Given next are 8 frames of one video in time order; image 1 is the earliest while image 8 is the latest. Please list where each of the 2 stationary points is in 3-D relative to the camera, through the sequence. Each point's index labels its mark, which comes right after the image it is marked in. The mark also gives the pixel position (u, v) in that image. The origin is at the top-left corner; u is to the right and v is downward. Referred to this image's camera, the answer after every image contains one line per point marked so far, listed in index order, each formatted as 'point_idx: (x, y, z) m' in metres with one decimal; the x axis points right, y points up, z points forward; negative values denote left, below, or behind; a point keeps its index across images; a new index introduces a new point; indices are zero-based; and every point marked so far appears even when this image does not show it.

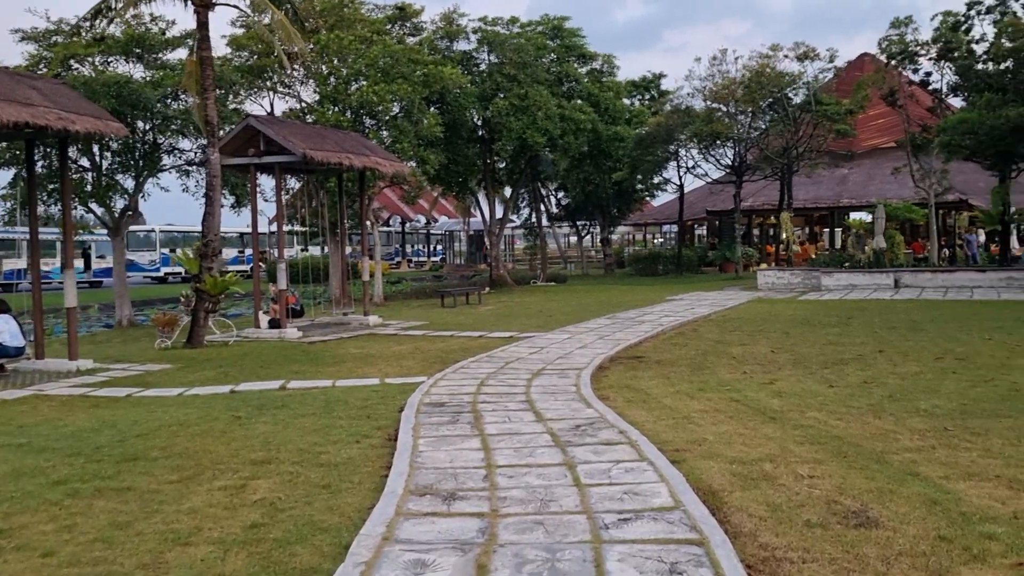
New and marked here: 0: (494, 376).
0: (-0.2, -0.9, +9.1) m
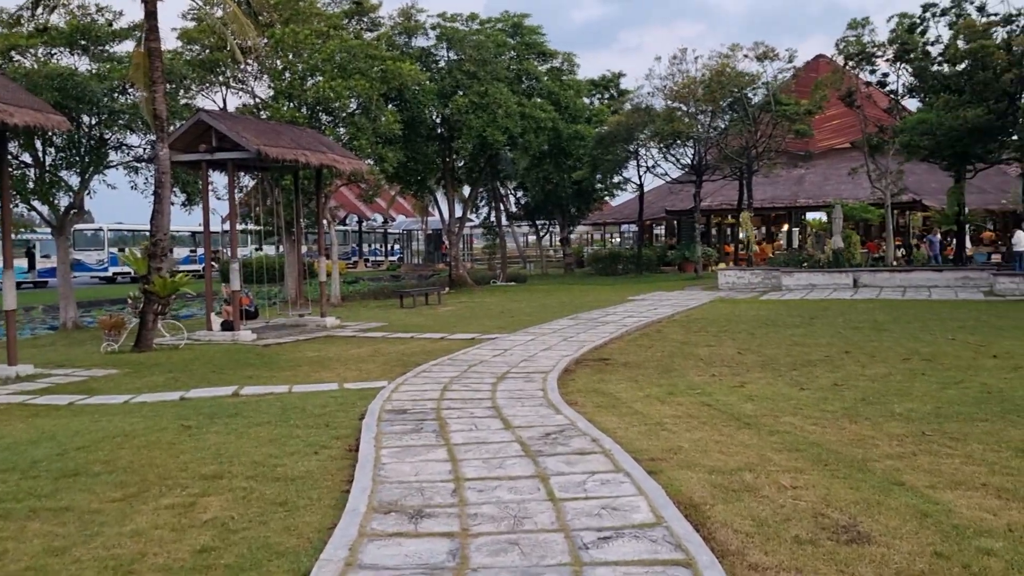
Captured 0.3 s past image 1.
0: (-0.5, -0.9, +8.8) m
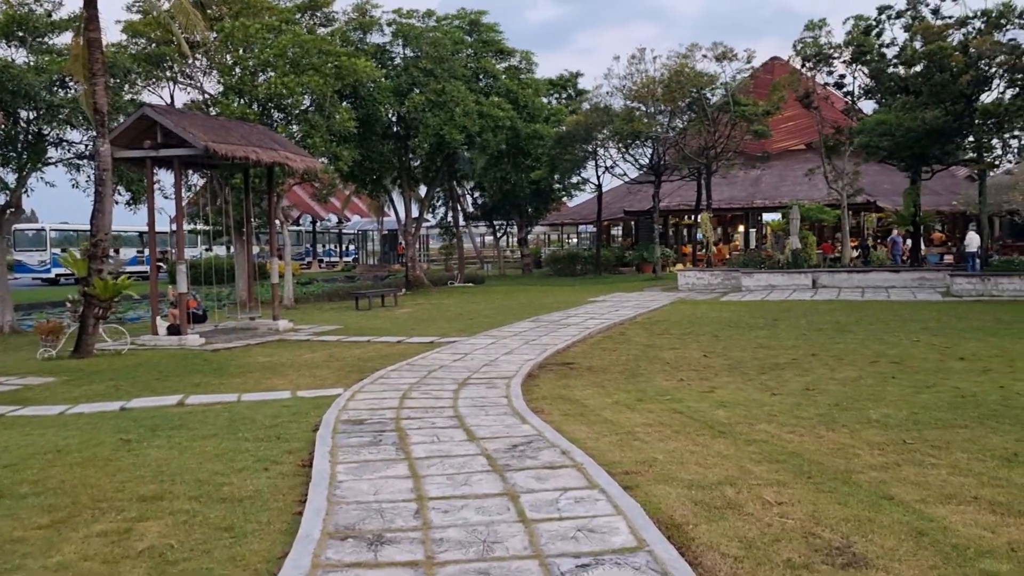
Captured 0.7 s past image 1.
0: (-0.9, -0.9, +8.4) m
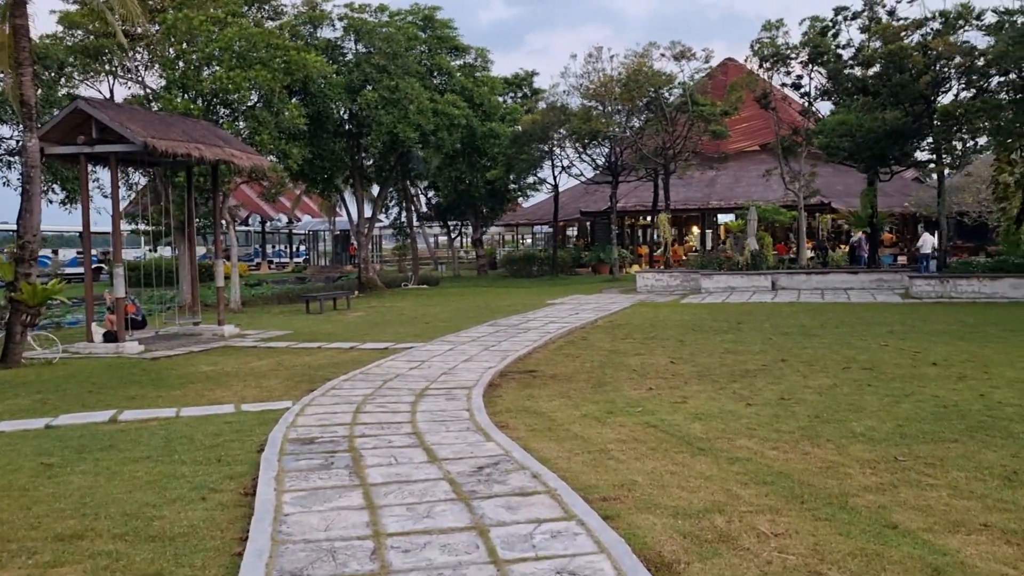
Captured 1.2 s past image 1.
0: (-1.2, -1.0, +7.9) m
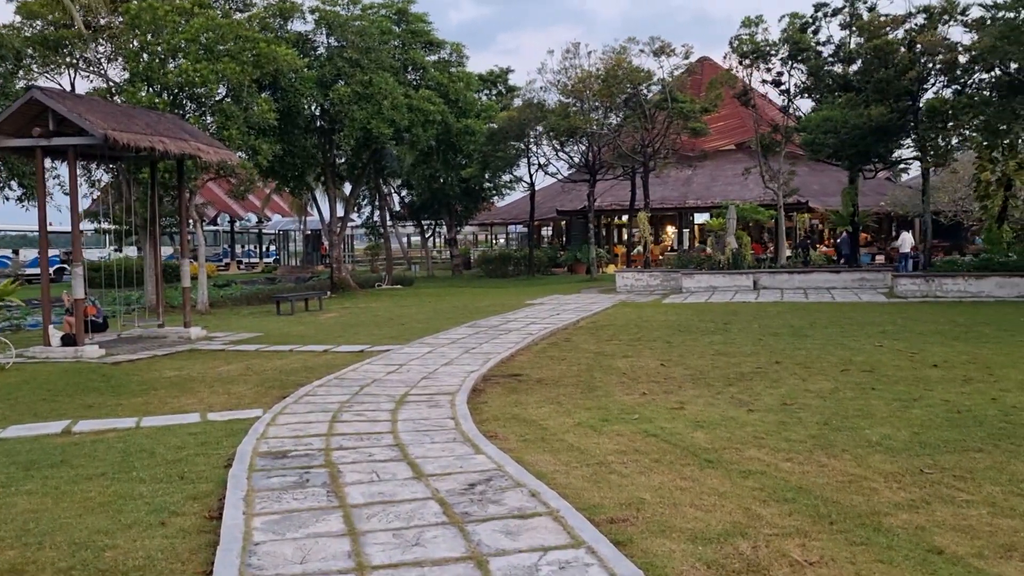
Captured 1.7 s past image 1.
0: (-1.4, -1.0, +7.4) m
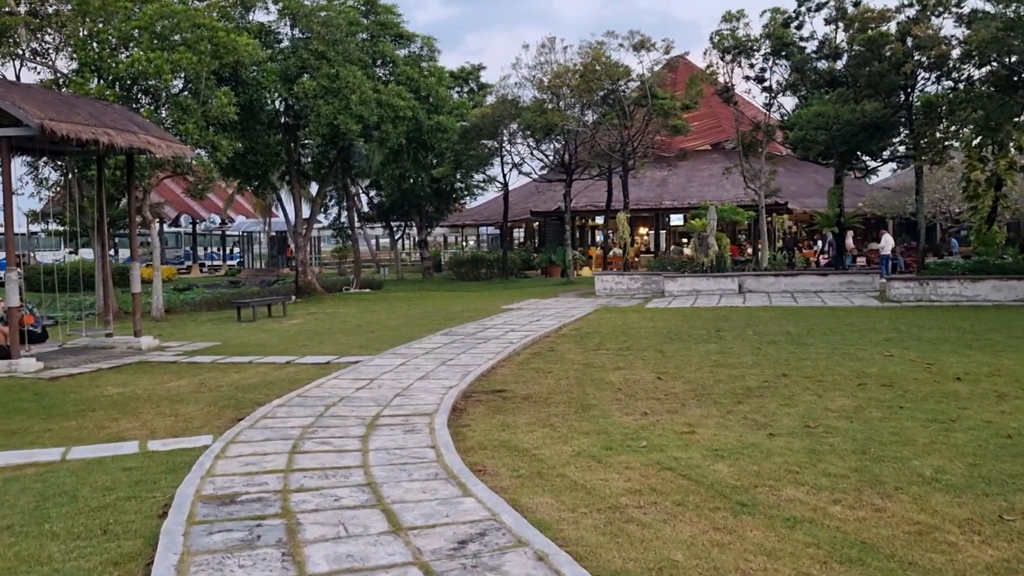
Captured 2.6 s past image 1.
0: (-1.4, -1.0, +6.4) m
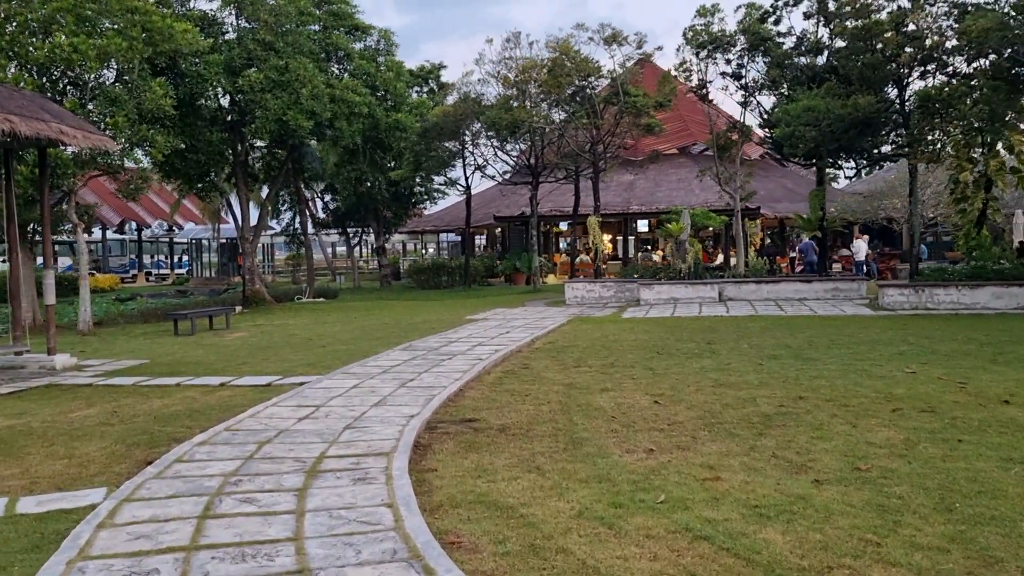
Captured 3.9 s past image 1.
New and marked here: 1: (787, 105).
0: (-1.6, -1.1, +5.1) m
1: (+5.0, +3.3, +16.1) m
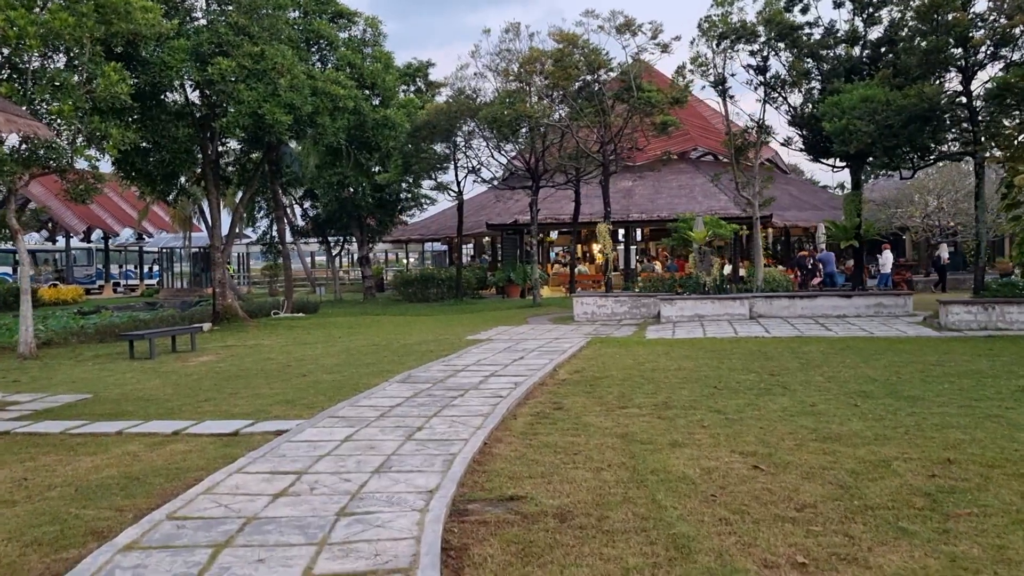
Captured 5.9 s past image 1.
0: (-1.2, -1.2, +3.1) m
1: (+5.1, +3.0, +14.4) m
